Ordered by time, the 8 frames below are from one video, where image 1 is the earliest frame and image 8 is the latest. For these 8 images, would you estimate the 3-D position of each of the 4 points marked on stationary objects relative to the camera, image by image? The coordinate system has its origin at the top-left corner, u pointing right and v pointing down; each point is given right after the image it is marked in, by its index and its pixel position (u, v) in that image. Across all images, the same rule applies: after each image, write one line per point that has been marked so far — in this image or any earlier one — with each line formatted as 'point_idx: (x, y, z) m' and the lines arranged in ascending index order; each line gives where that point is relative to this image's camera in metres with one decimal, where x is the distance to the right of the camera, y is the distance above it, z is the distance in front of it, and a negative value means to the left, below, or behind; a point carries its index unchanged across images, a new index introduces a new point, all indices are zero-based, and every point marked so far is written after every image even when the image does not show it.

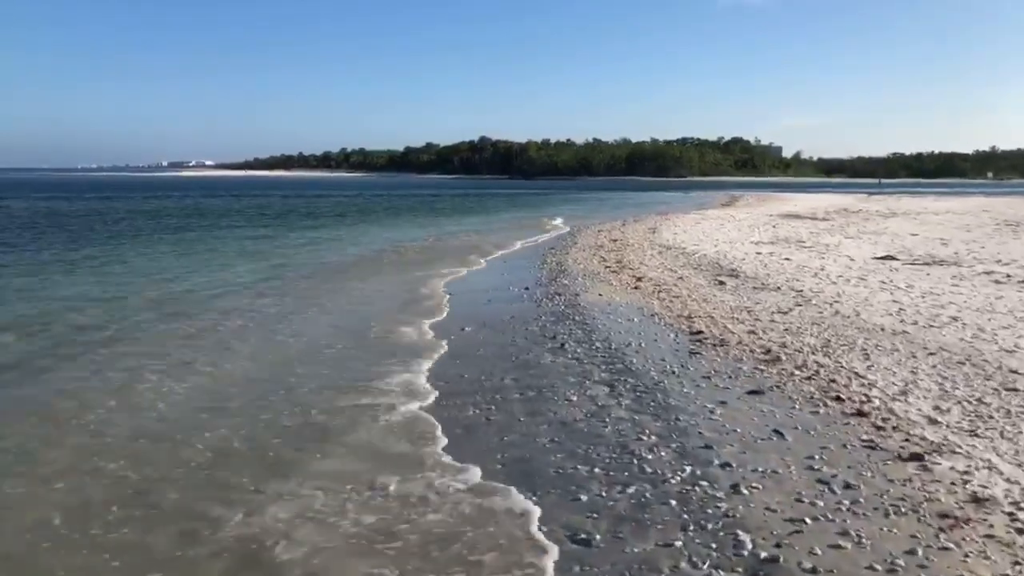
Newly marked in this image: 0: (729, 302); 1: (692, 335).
0: (+3.9, -0.3, +14.0) m
1: (+2.7, -0.7, +11.6) m
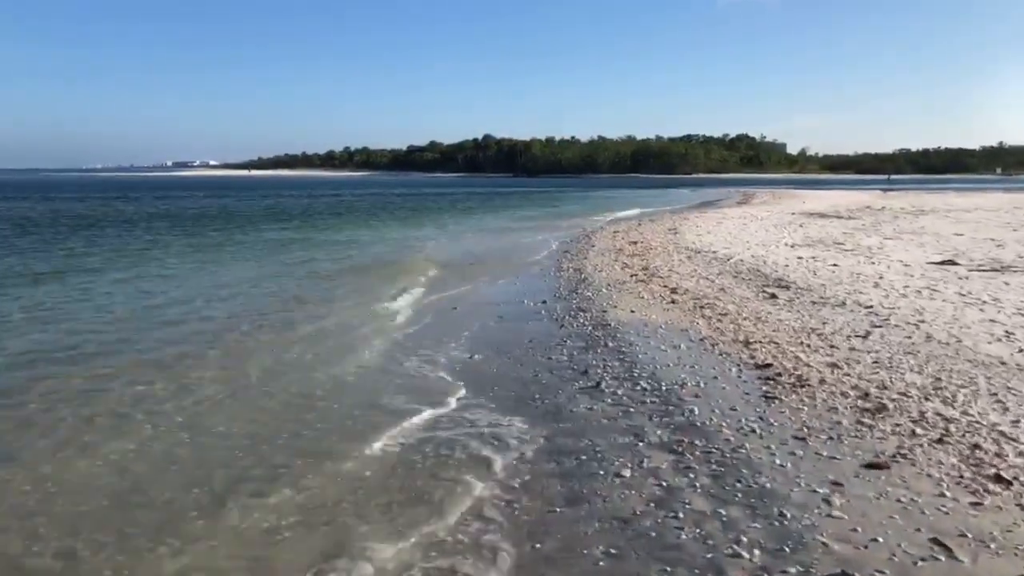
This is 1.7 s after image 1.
0: (+4.2, -0.5, +11.7) m
1: (+3.0, -1.0, +9.3) m
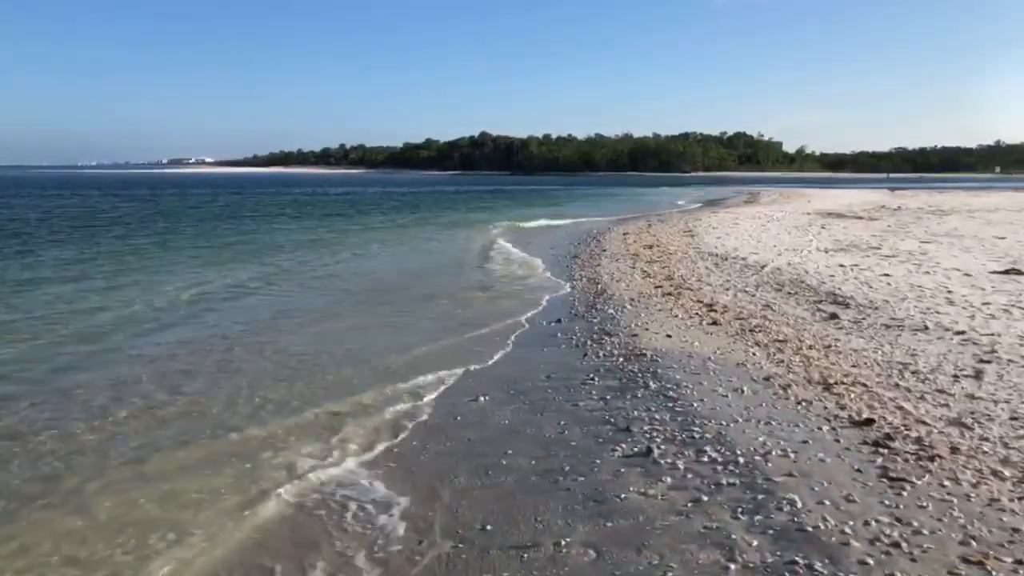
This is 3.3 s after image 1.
0: (+4.4, -0.8, +9.5) m
1: (+3.1, -1.3, +7.0) m
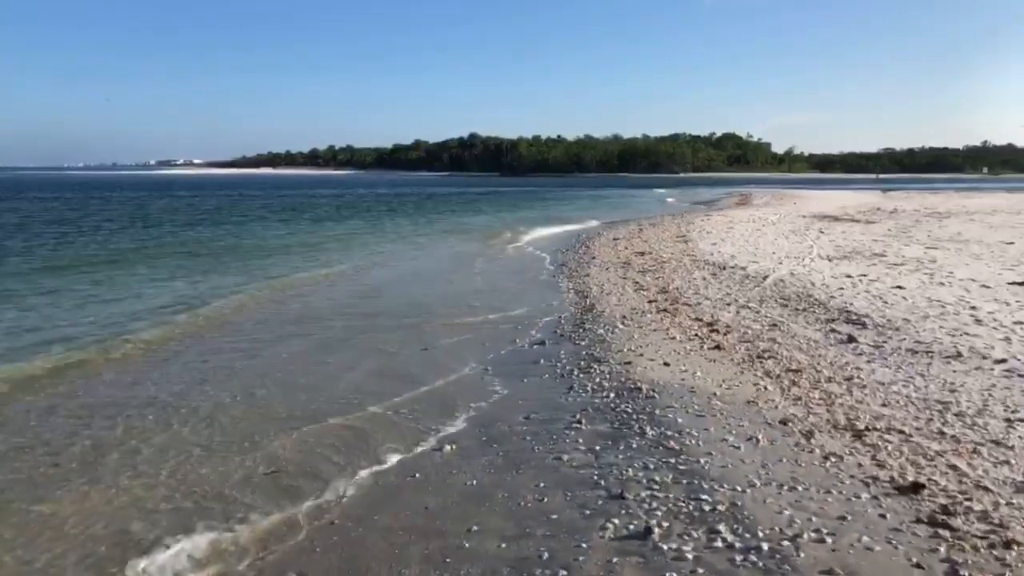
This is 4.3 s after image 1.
0: (+4.1, -1.1, +8.1) m
1: (+2.9, -1.5, +5.7) m
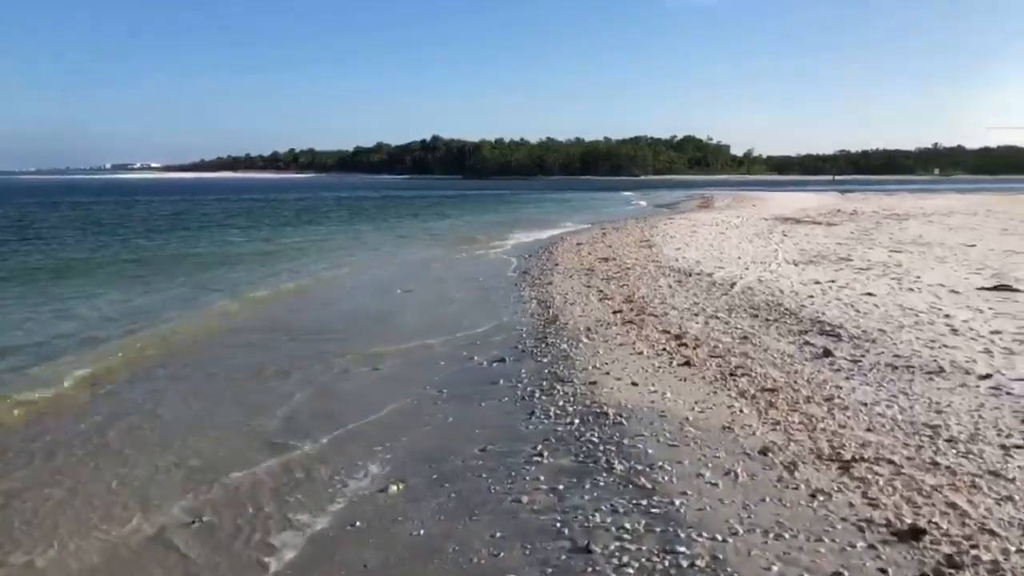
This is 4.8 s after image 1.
0: (+3.7, -1.2, +7.6) m
1: (+2.6, -1.7, +5.0) m
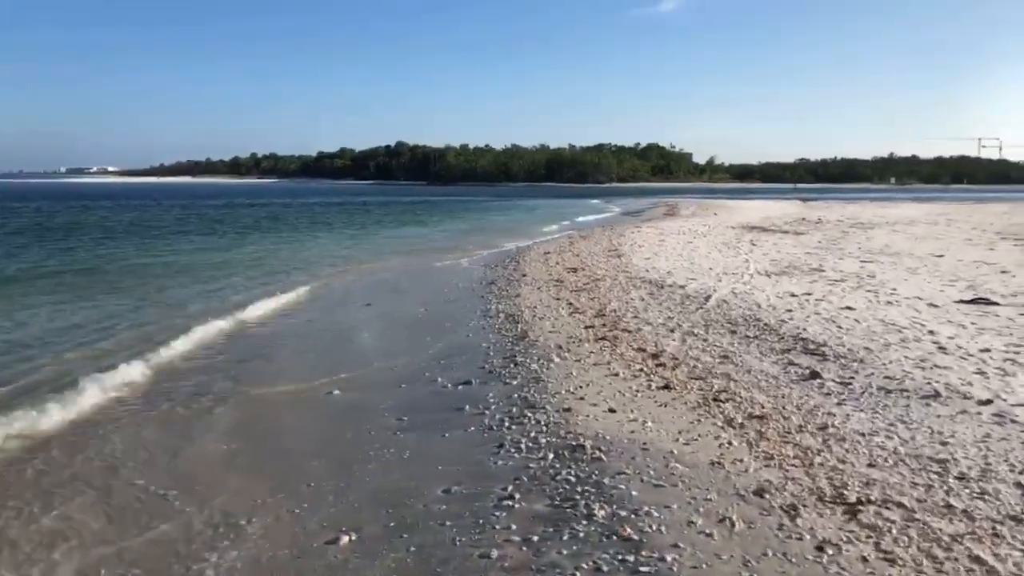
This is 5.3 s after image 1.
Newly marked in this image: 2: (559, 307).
0: (+3.4, -1.4, +7.0) m
1: (+2.4, -1.8, +4.4) m
2: (+0.9, -0.4, +15.1) m
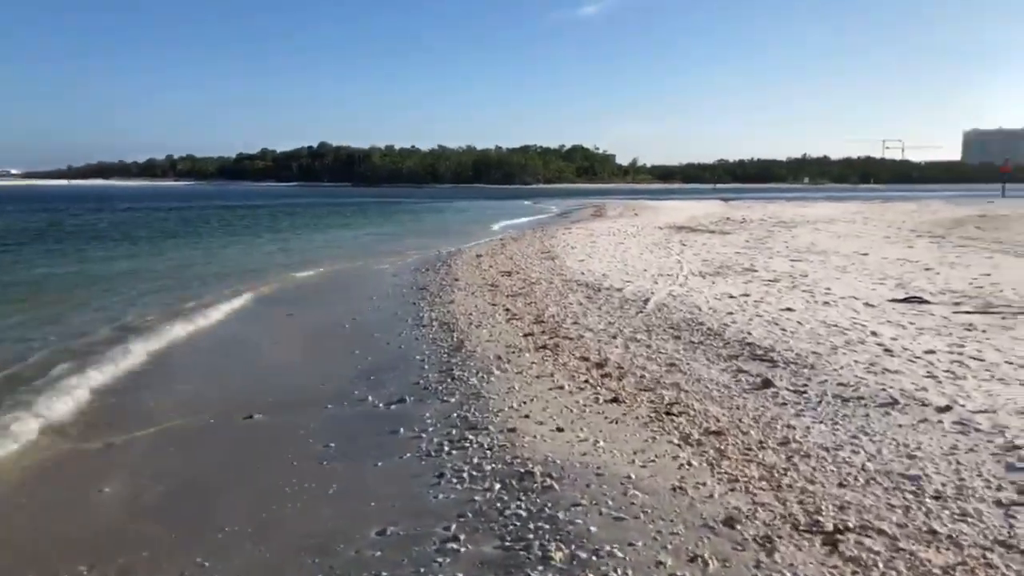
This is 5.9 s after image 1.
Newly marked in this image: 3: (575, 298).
0: (+2.9, -1.5, +6.5) m
1: (+2.2, -1.9, +3.9) m
2: (-0.3, -0.5, +14.5) m
3: (+1.3, -0.2, +15.7) m
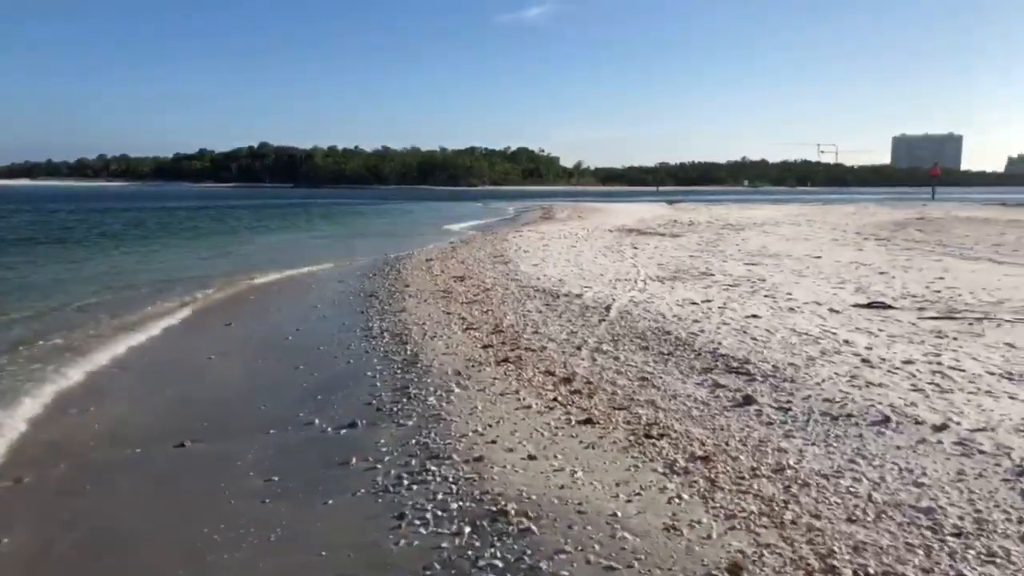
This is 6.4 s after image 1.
0: (+2.7, -1.6, +6.0) m
1: (+2.1, -2.0, +3.3) m
2: (-1.1, -0.6, +13.6) m
3: (+0.4, -0.4, +15.0) m
